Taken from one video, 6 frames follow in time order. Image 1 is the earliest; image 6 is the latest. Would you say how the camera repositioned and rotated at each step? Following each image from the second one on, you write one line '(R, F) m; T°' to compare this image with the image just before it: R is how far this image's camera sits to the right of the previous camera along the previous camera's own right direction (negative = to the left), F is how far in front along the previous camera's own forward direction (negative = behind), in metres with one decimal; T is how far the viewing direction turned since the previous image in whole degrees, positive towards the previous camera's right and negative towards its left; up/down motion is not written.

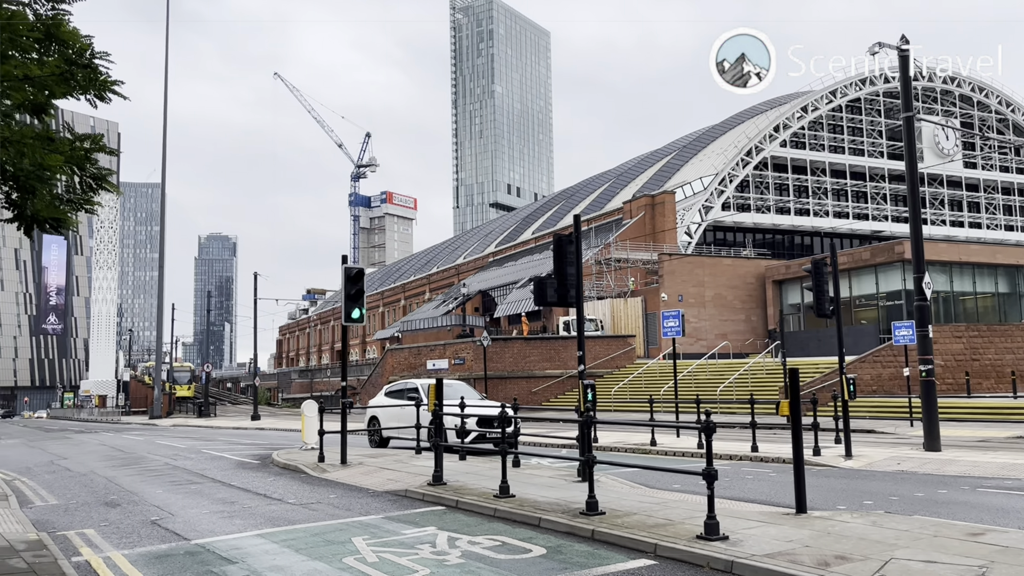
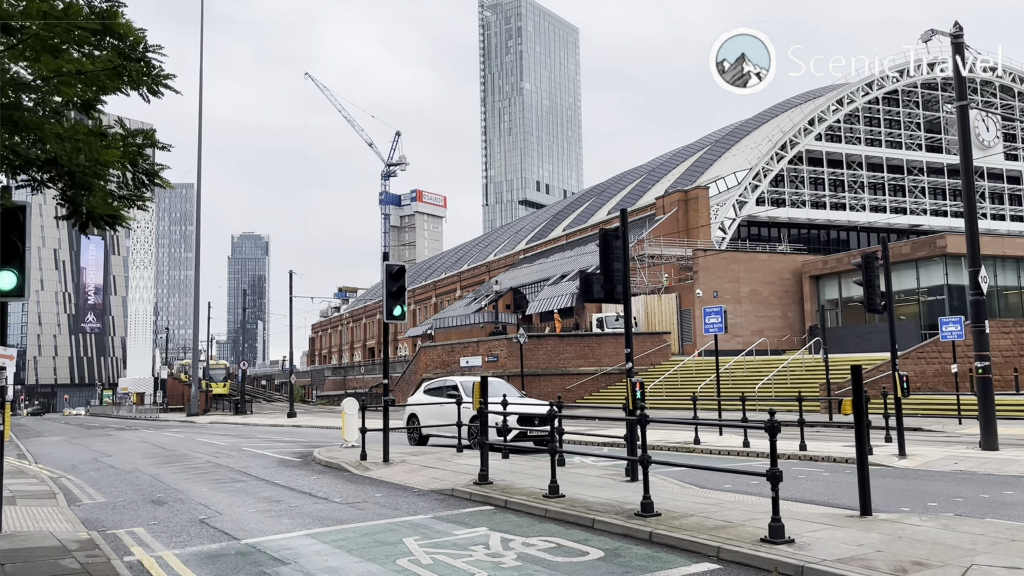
(-0.2, +0.2) m; -2°
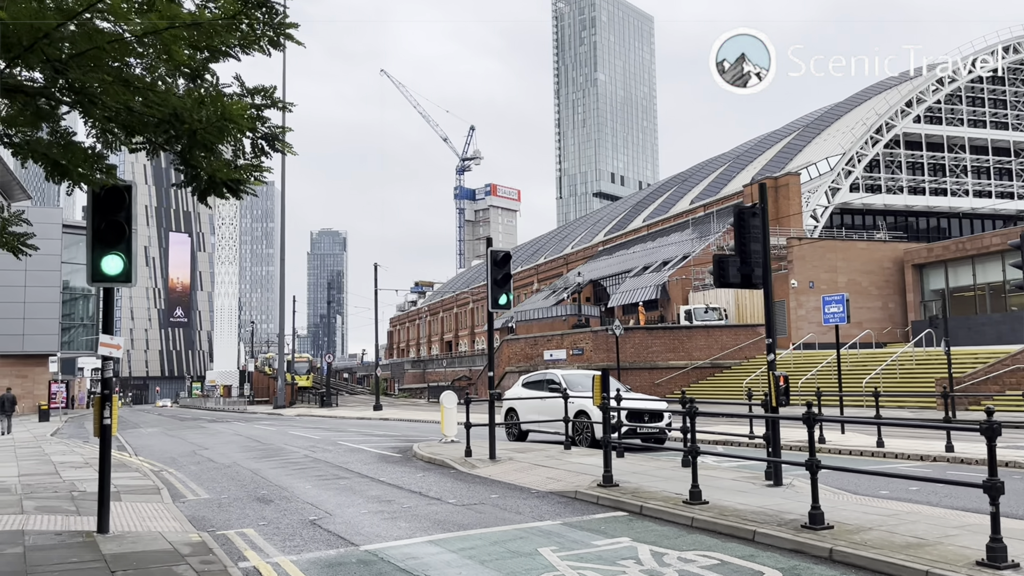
(-0.7, +1.0) m; -5°
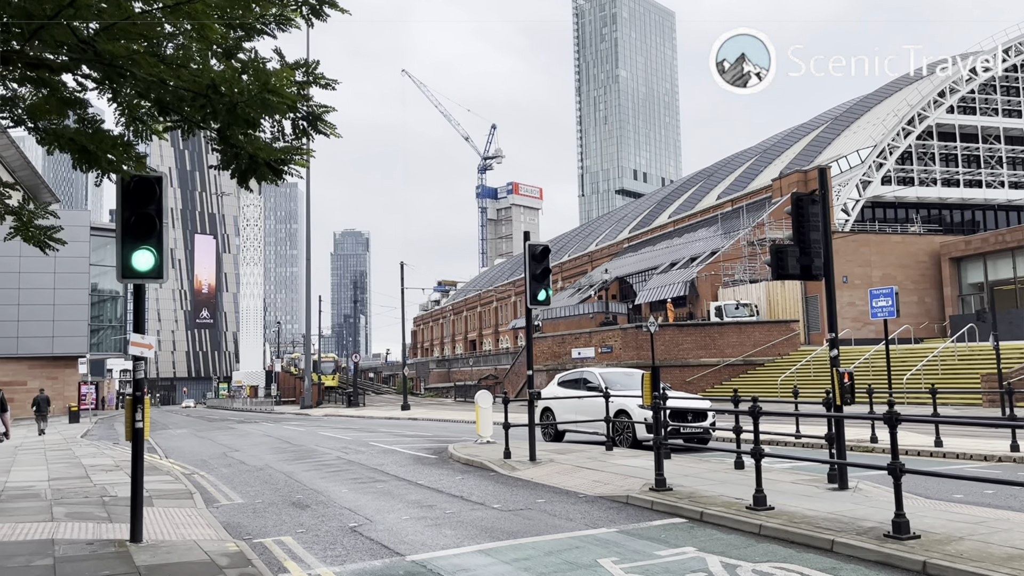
(-0.3, +0.5) m; -2°
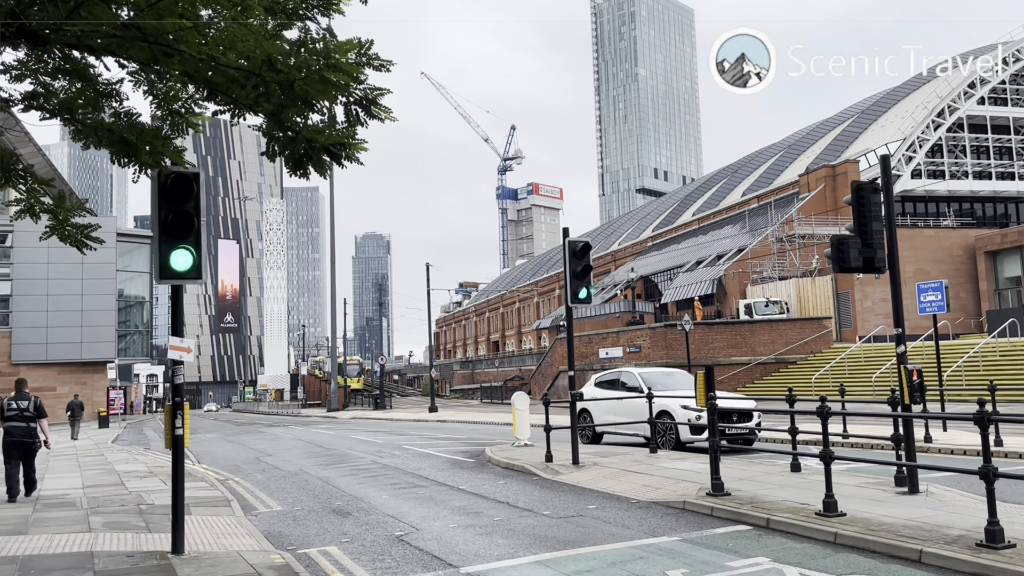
(-0.3, +0.4) m; -1°
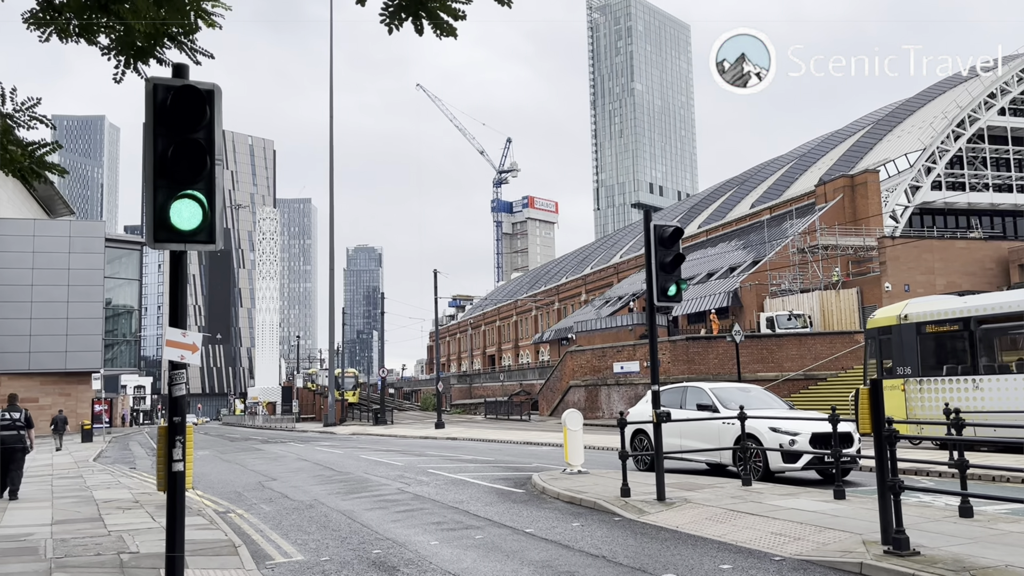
(-1.1, +2.6) m; +1°
